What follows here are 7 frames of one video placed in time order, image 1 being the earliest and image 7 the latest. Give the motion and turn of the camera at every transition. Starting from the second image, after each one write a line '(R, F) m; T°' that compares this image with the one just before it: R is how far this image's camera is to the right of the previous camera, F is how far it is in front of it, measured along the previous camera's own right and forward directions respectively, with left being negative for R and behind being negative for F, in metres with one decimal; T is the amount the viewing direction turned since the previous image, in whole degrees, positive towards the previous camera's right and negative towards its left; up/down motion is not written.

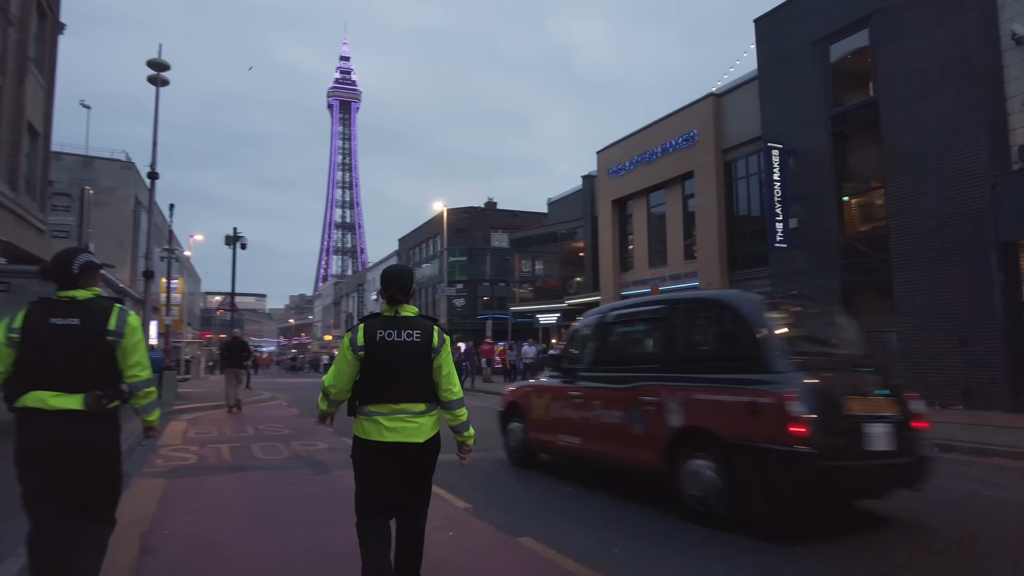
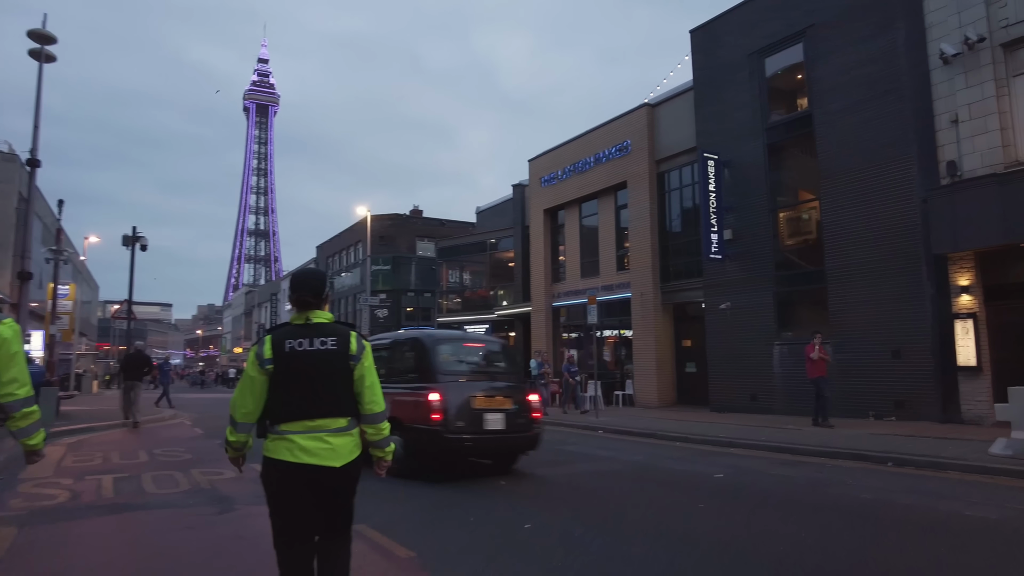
(-0.2, +0.9) m; +7°
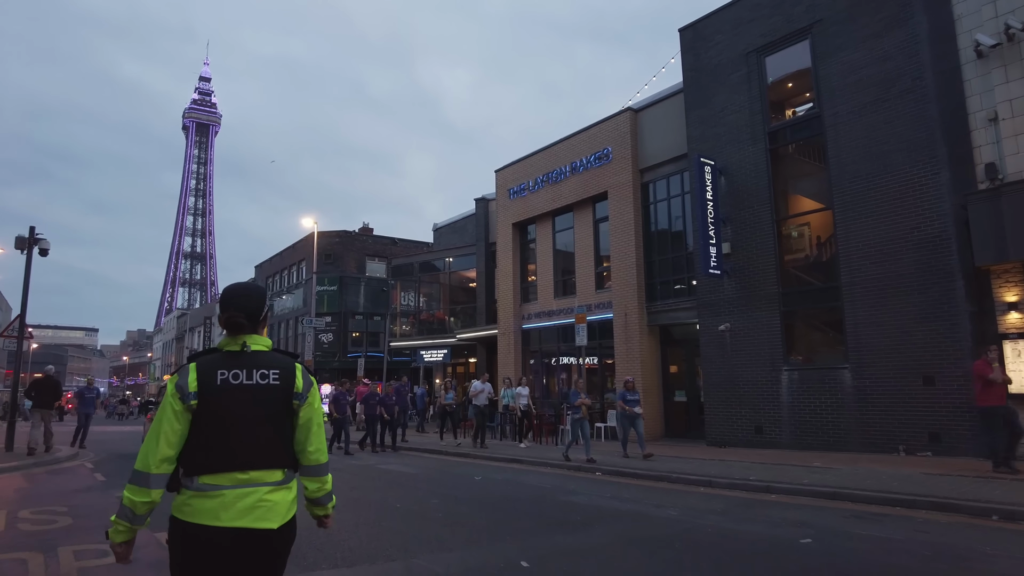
(-0.7, +2.2) m; +5°
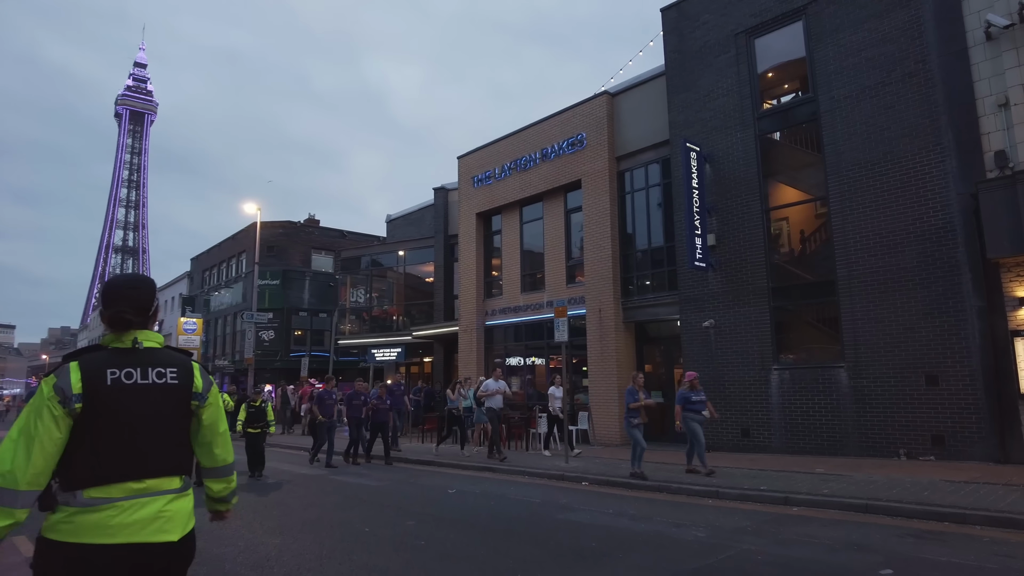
(-0.5, +1.3) m; +5°
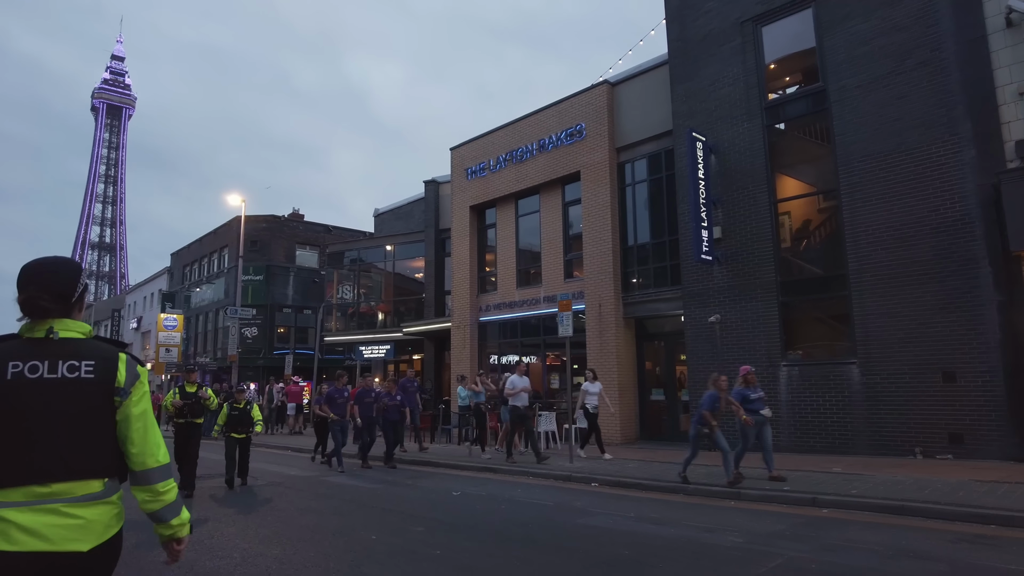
(-0.4, +0.5) m; +2°
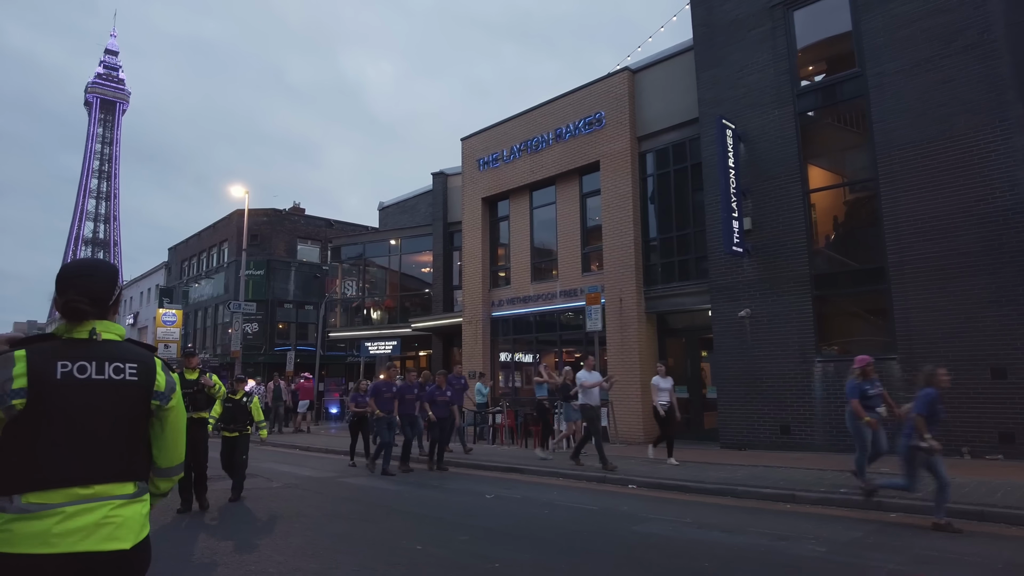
(-0.6, +0.6) m; 0°
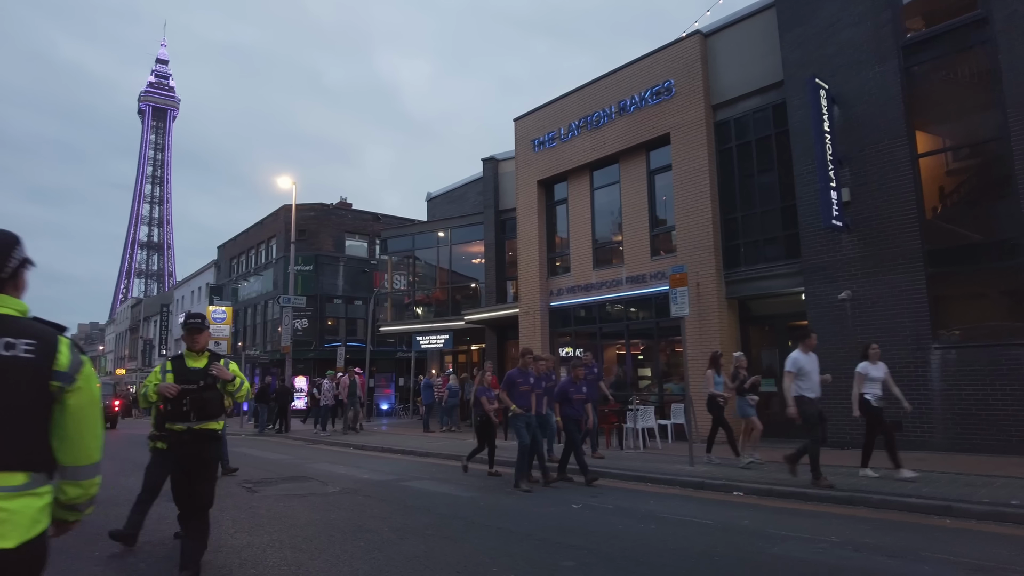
(-0.5, +1.1) m; -4°
